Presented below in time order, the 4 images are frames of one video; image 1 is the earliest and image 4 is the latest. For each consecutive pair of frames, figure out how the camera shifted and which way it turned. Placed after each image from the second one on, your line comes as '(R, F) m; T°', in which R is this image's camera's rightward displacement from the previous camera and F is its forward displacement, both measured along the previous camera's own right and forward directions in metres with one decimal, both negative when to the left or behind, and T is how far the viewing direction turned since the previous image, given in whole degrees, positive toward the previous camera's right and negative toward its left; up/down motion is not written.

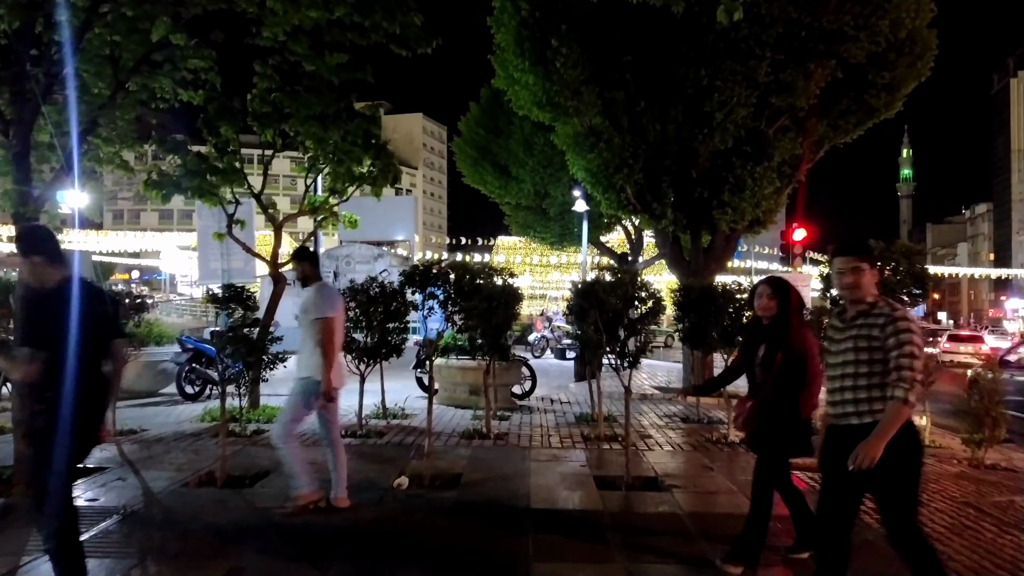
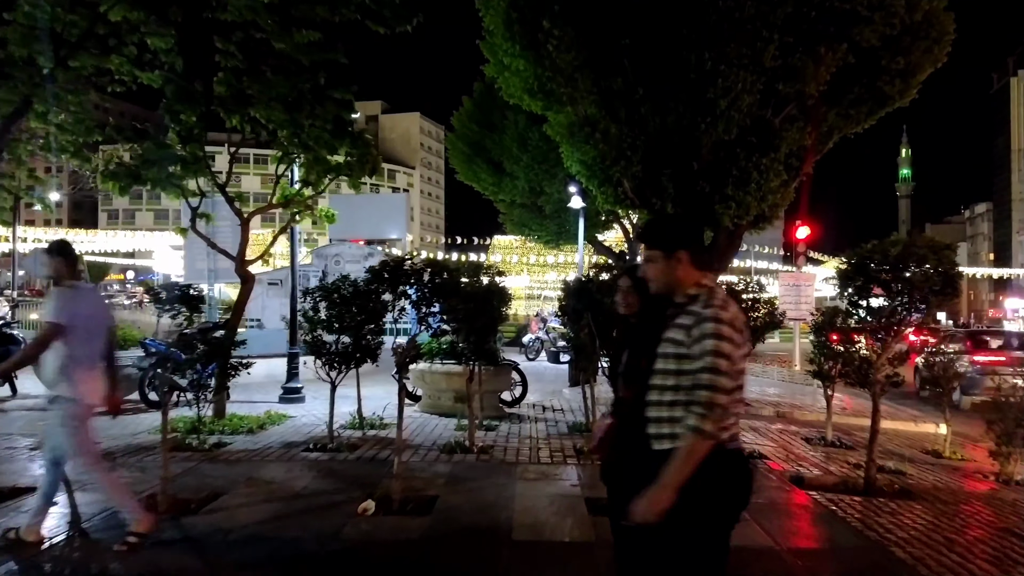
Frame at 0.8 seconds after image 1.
(+0.2, +1.3) m; 0°
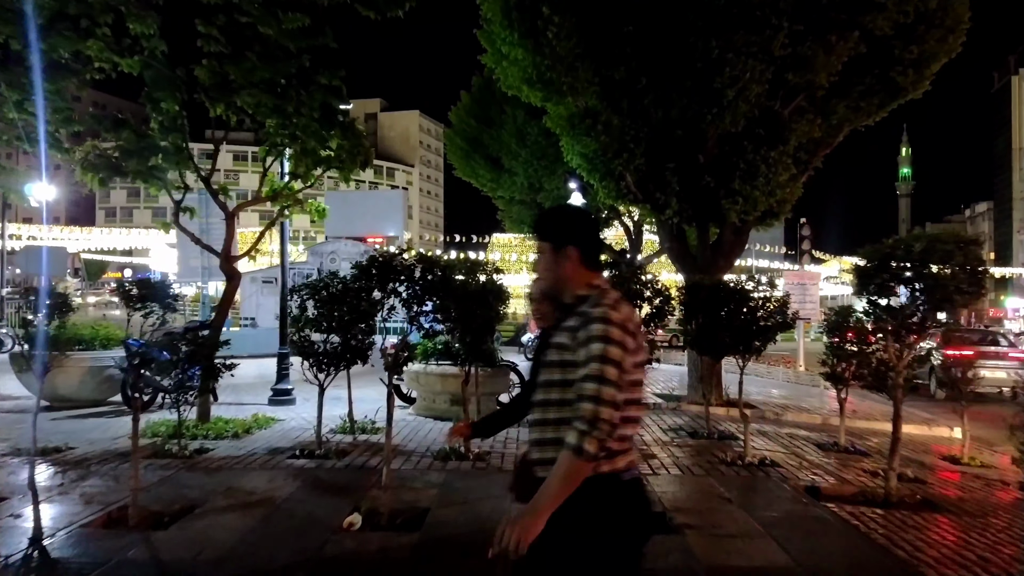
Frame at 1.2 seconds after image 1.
(0.0, +0.7) m; 0°
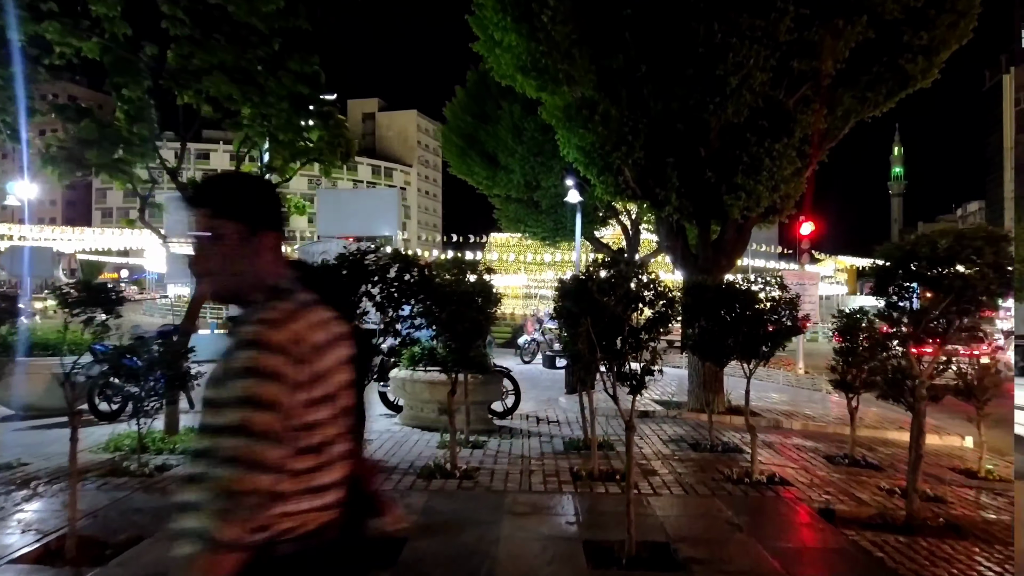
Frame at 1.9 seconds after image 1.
(+0.1, +1.1) m; 0°
